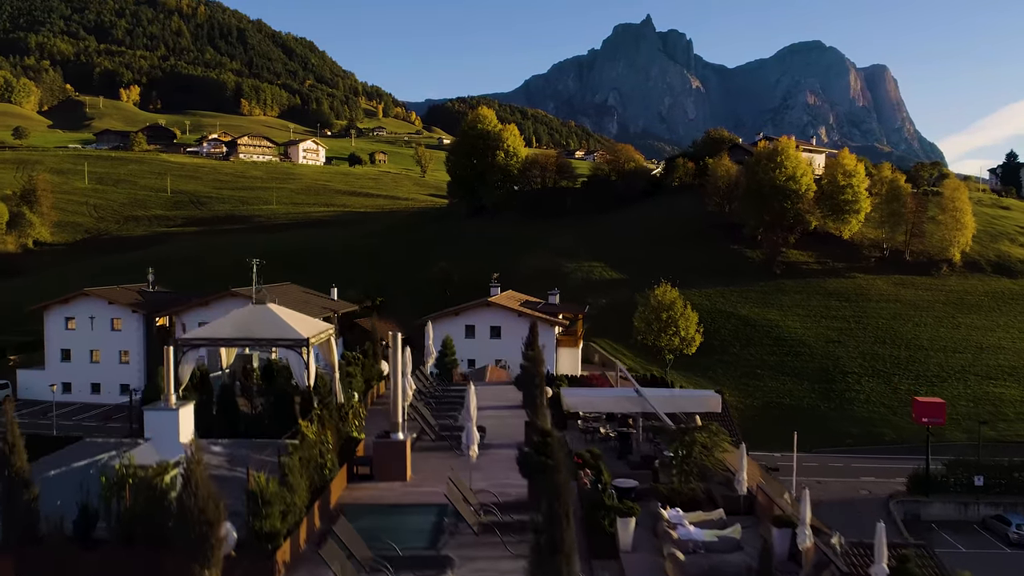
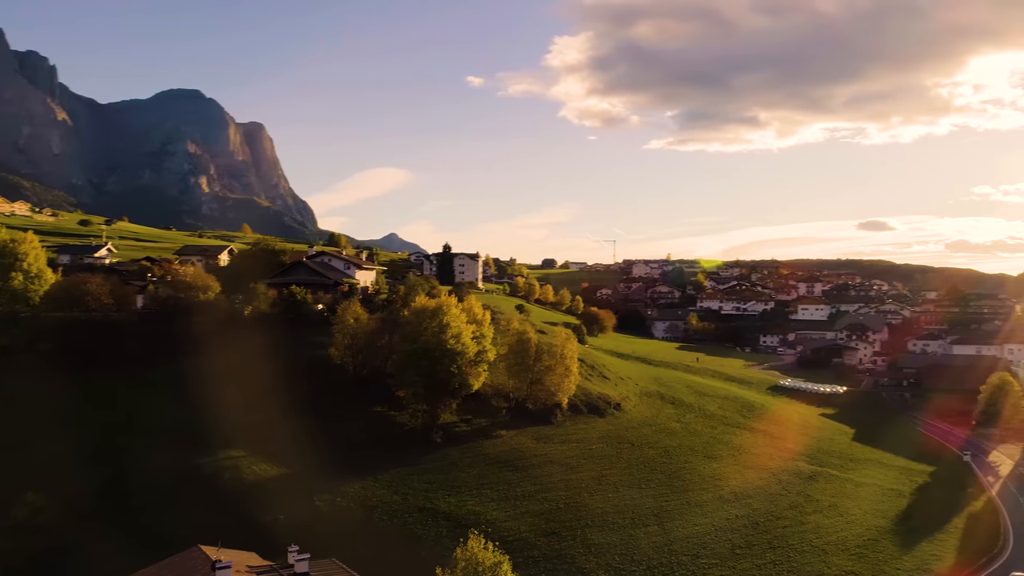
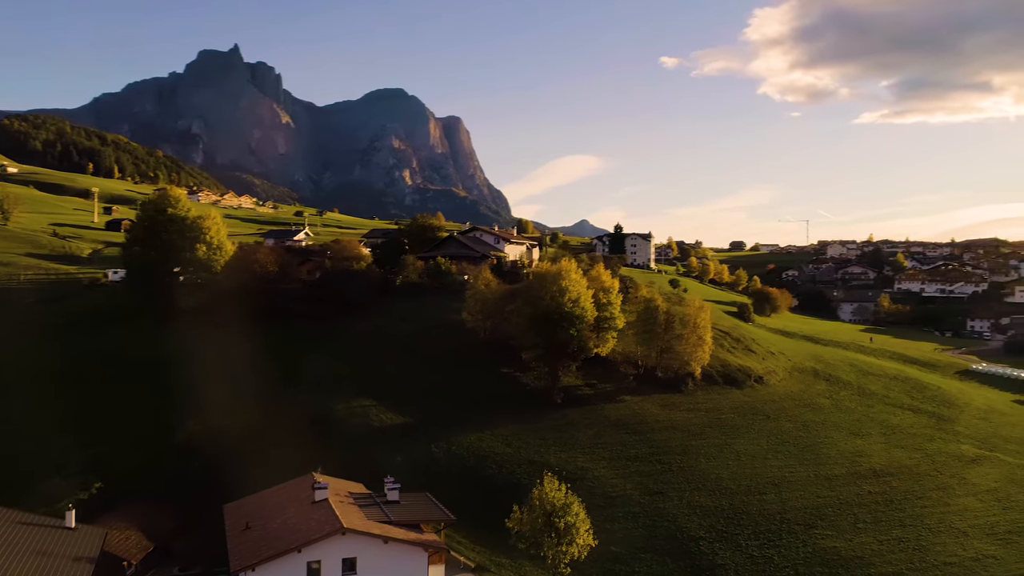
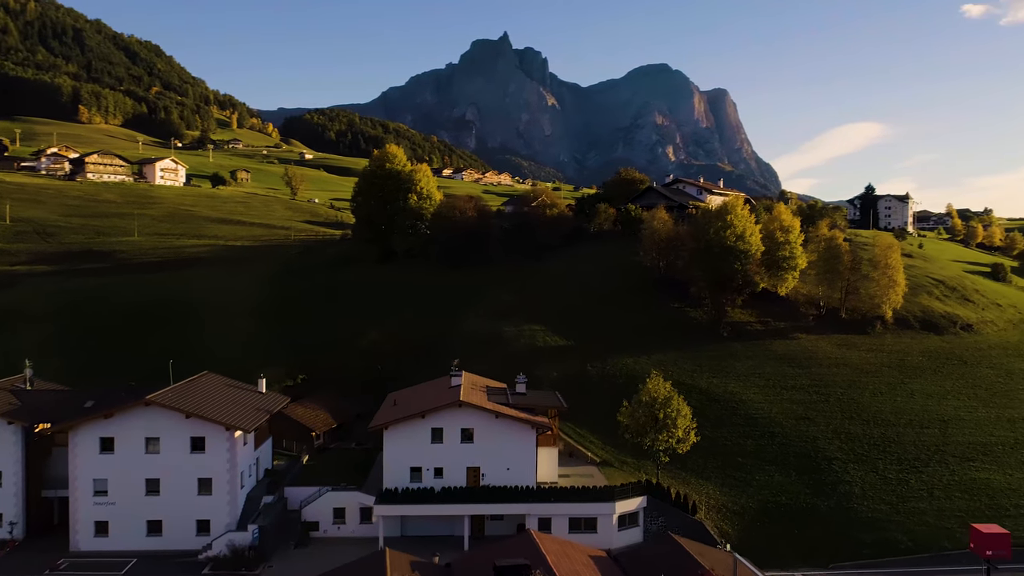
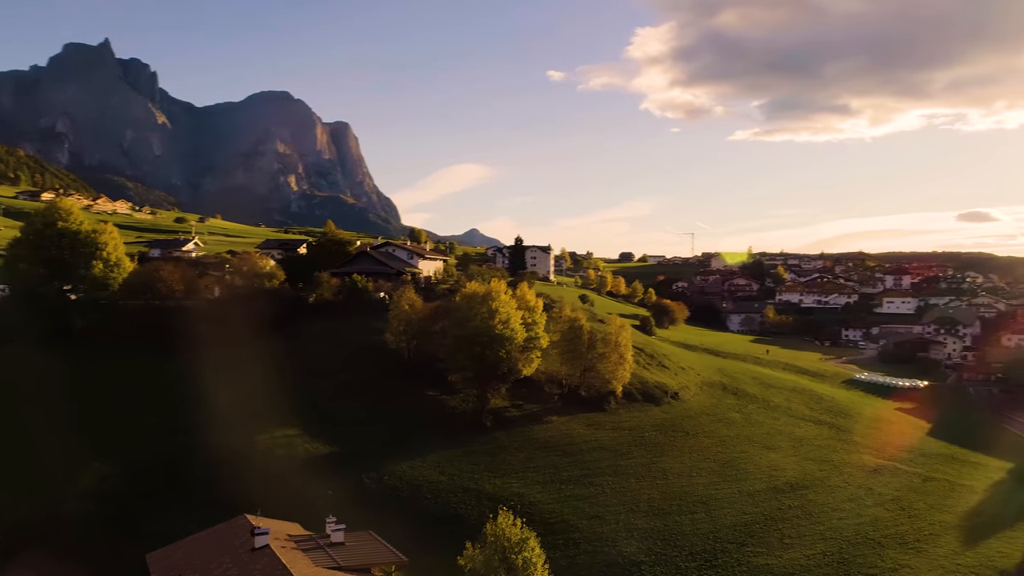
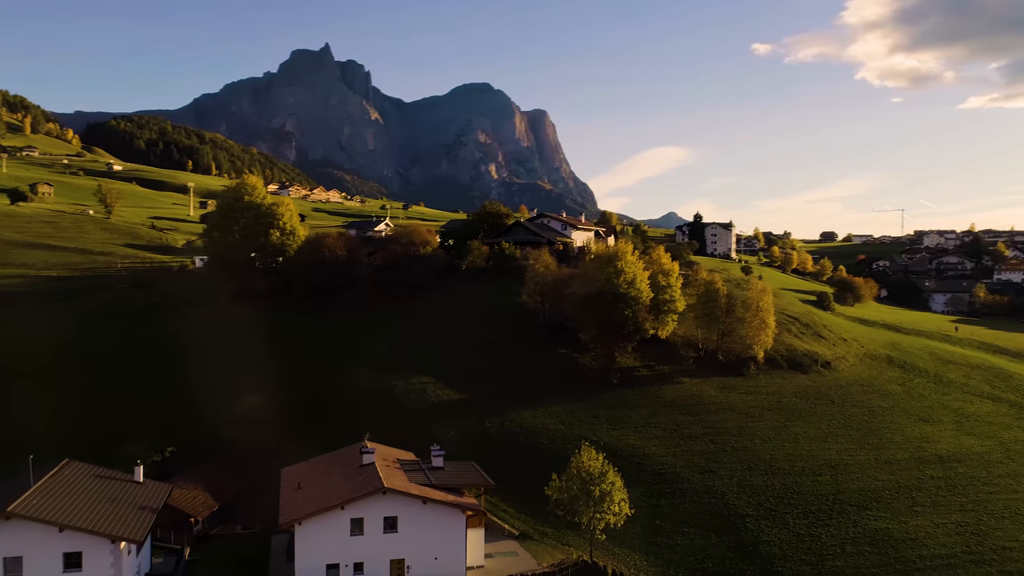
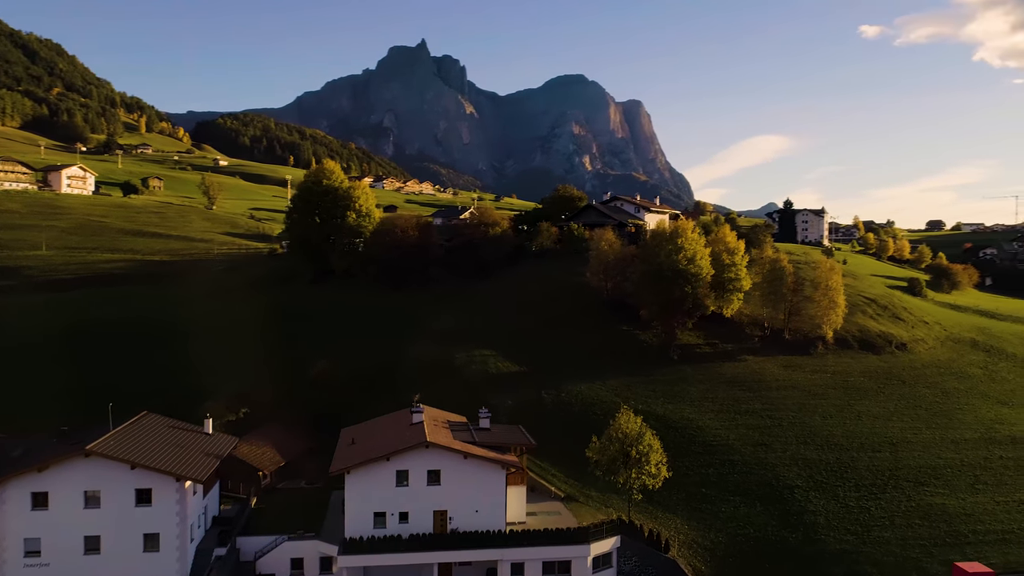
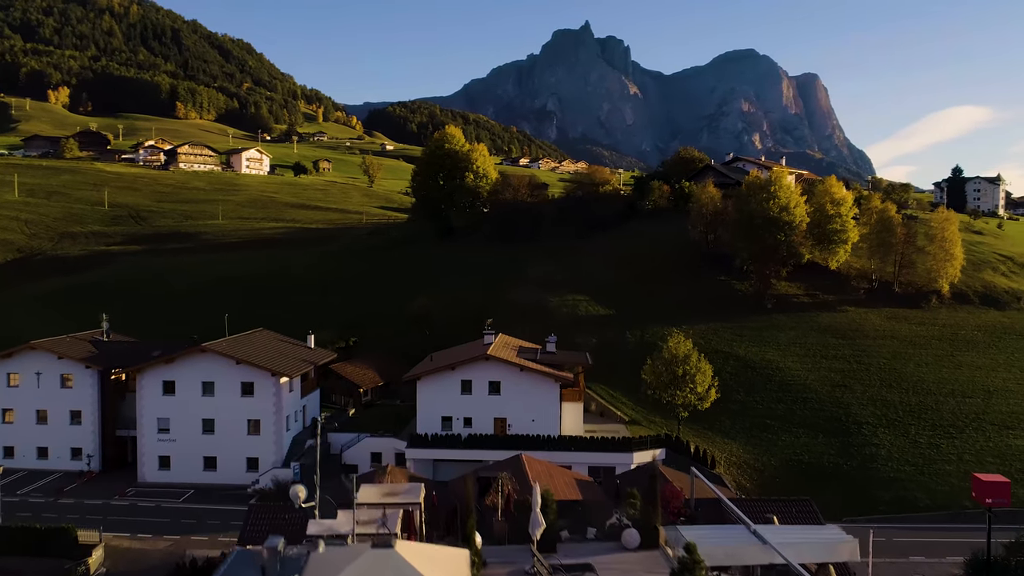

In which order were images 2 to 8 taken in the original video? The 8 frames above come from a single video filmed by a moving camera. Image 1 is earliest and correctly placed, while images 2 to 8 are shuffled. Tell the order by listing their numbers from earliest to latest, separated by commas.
8, 4, 7, 6, 3, 5, 2
